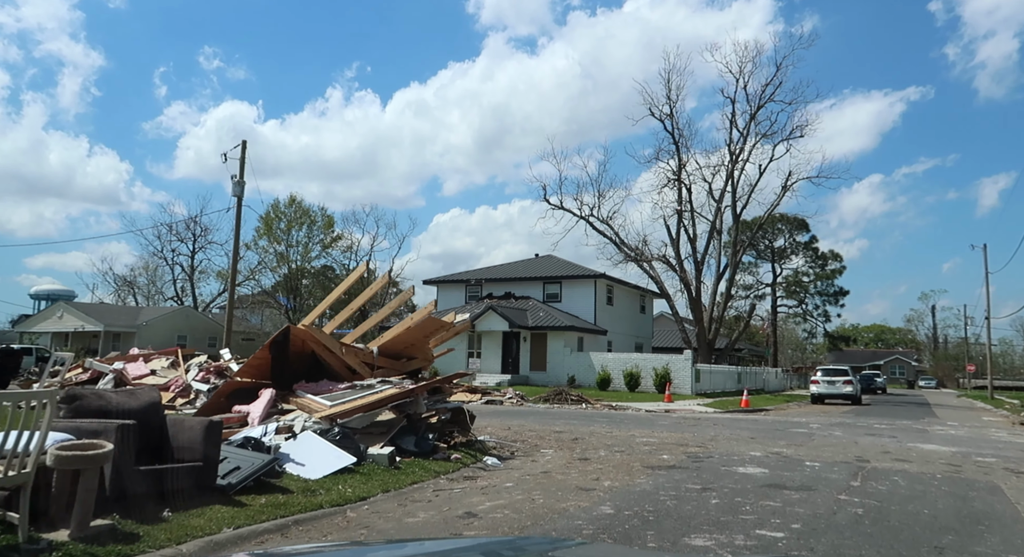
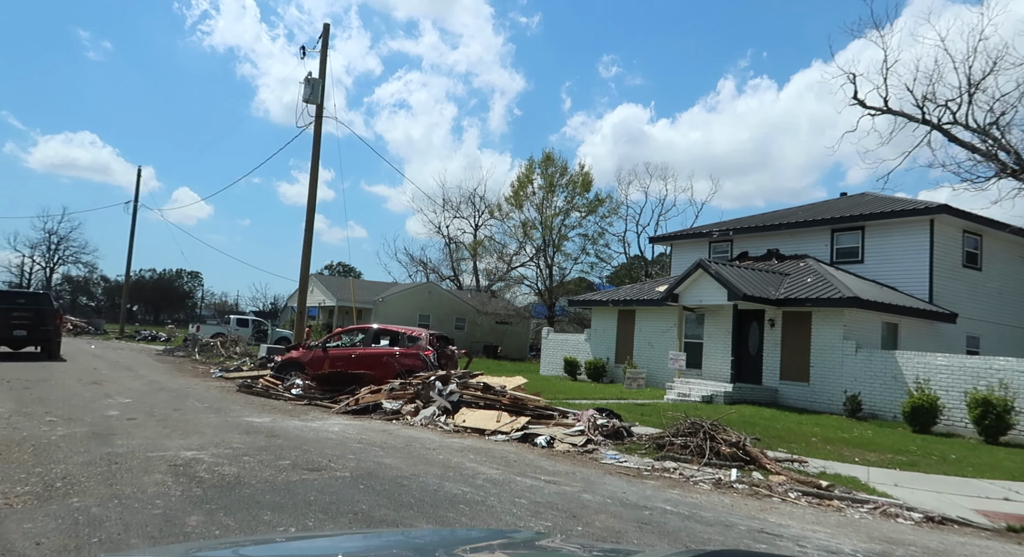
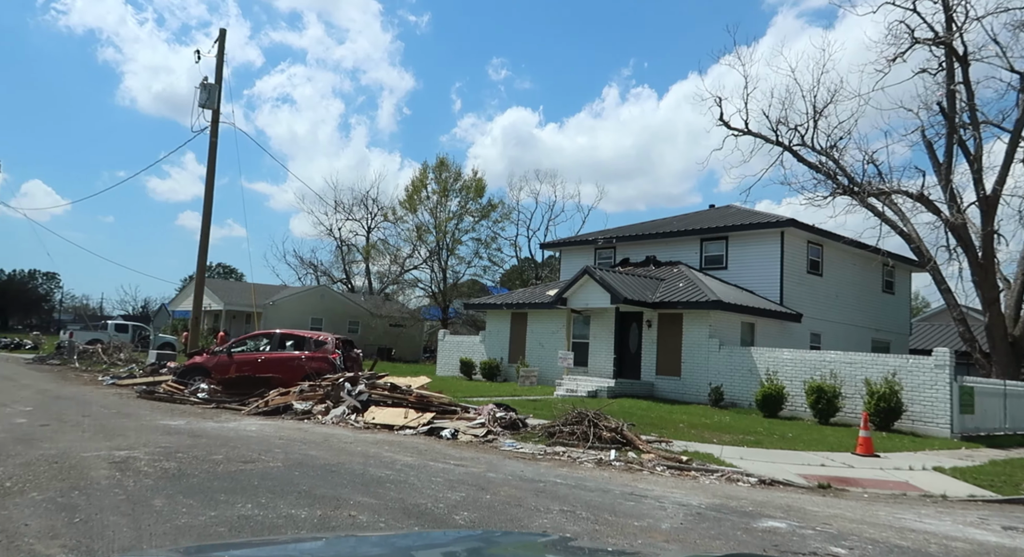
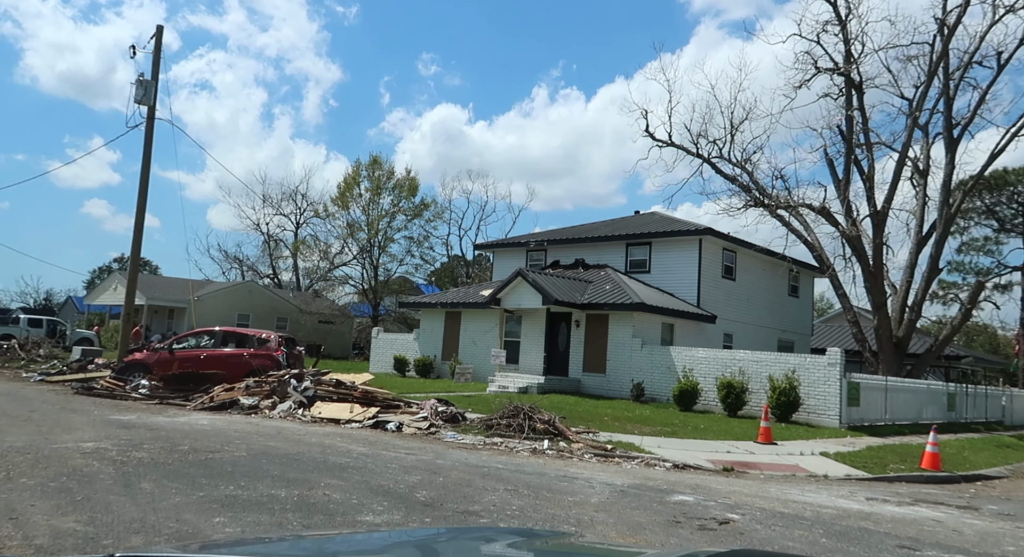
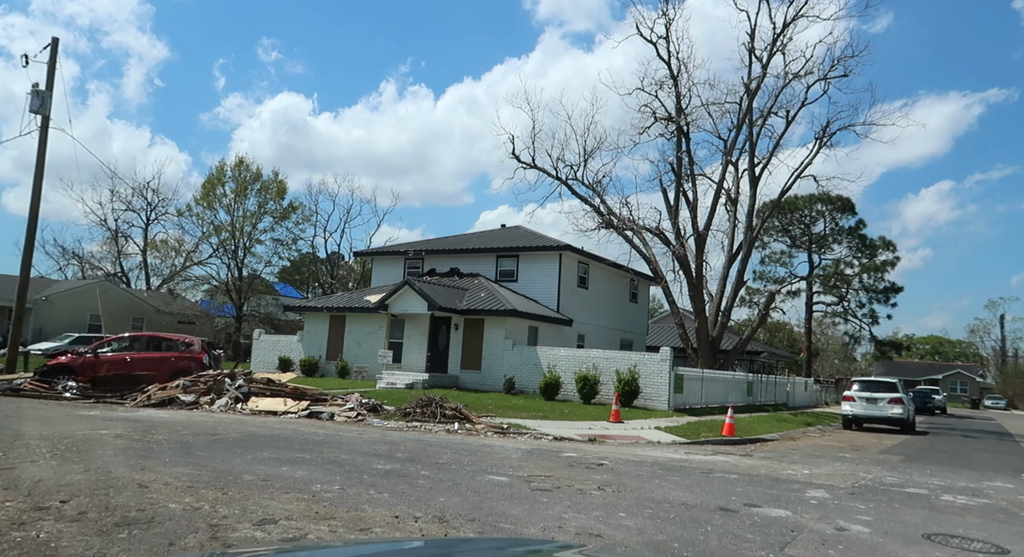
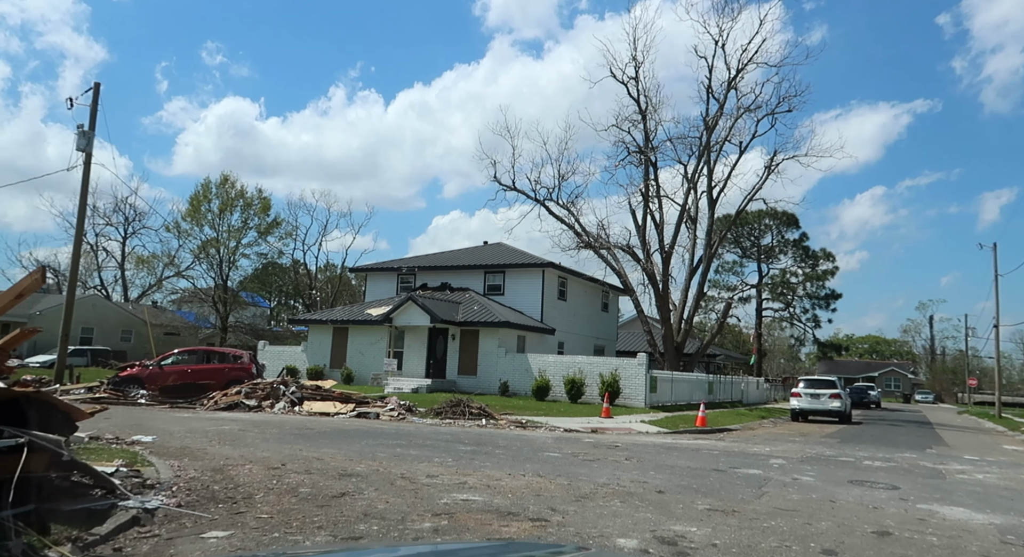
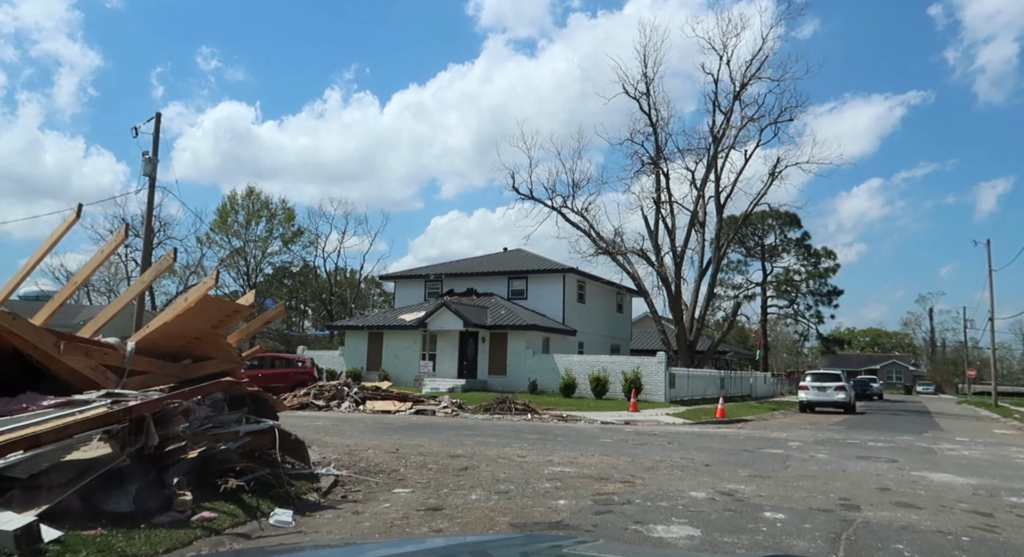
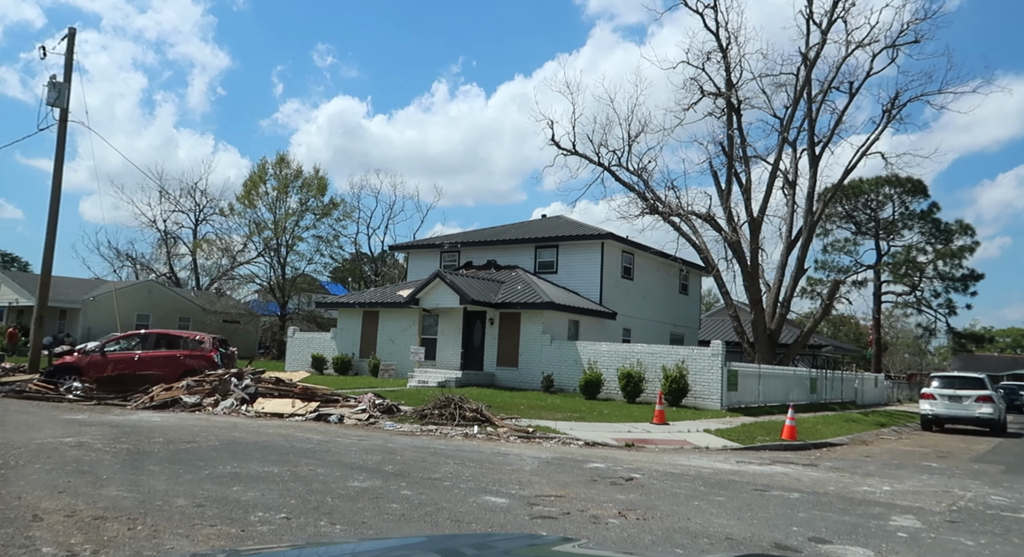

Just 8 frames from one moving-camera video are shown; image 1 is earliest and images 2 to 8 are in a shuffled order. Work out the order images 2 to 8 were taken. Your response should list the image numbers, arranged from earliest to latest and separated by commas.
7, 6, 5, 8, 4, 3, 2
